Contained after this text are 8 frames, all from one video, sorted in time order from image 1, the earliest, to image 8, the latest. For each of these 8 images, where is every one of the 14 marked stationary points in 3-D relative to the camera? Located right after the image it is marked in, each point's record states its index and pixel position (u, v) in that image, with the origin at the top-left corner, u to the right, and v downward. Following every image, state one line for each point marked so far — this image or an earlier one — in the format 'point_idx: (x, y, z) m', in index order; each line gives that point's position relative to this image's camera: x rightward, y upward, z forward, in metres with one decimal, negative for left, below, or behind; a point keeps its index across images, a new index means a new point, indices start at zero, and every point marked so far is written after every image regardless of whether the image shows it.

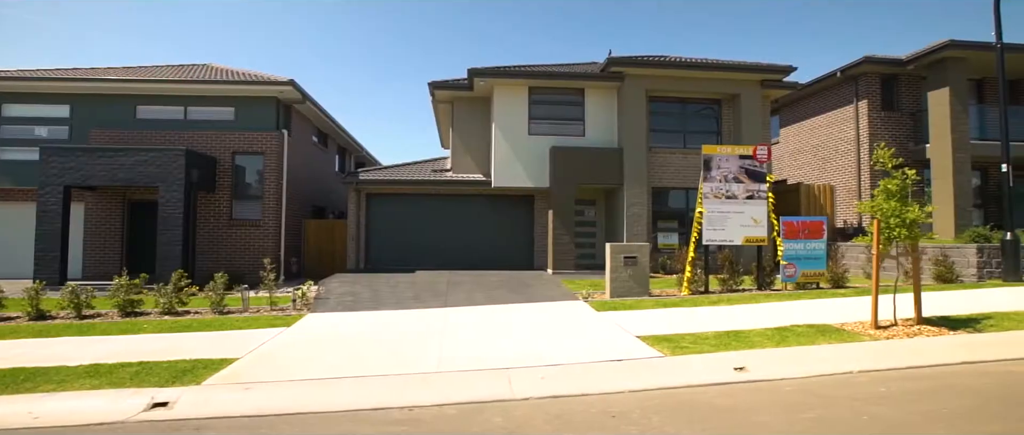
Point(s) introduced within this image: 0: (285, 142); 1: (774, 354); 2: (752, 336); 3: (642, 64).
0: (-9.5, +3.1, +19.3) m
1: (+4.3, -2.3, +7.8) m
2: (+4.4, -2.2, +8.5) m
3: (+5.4, +6.4, +18.8) m
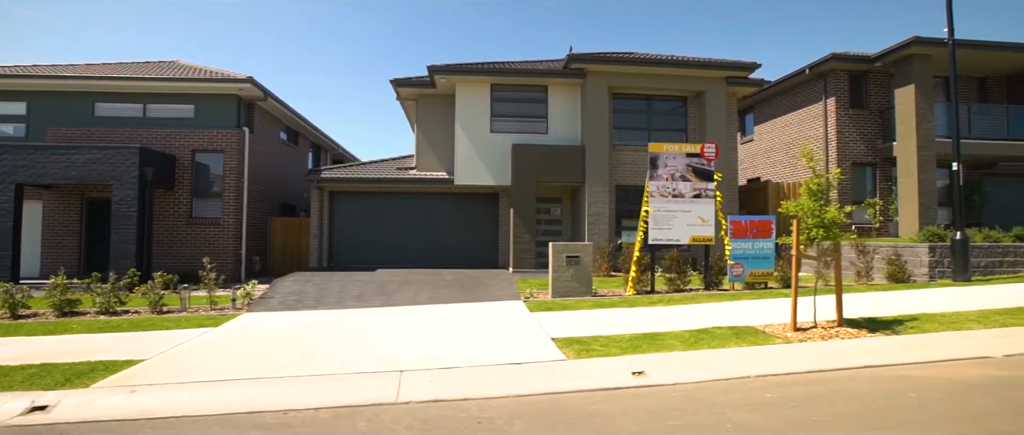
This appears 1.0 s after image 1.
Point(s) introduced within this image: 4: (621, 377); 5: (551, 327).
0: (-11.1, +3.2, +19.2) m
1: (+2.6, -2.3, +7.7) m
2: (+2.8, -2.3, +8.4) m
3: (+3.7, +6.4, +18.6) m
4: (+1.6, -2.5, +7.1) m
5: (+0.7, -2.3, +9.7) m
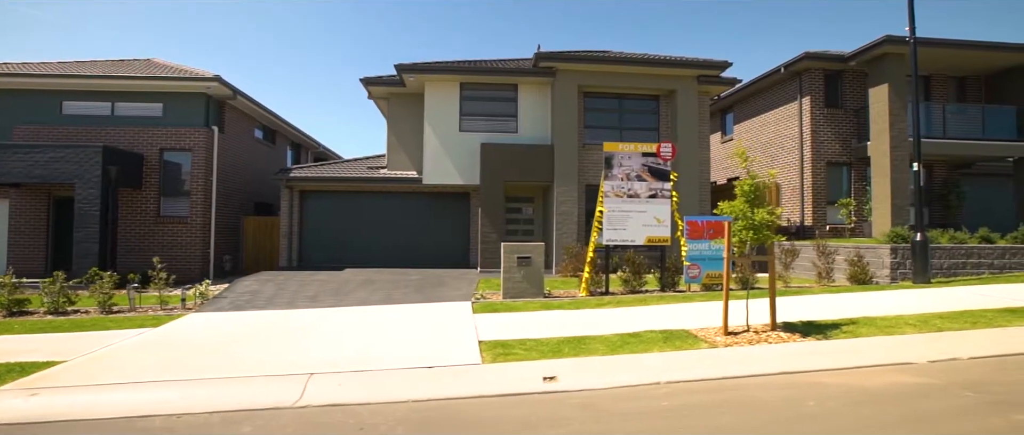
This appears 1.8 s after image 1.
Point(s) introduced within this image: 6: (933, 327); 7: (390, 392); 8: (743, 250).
0: (-12.4, +3.3, +19.1) m
1: (+1.3, -2.4, +7.6) m
2: (+1.4, -2.3, +8.3) m
3: (+2.5, +6.4, +18.5) m
4: (+0.2, -2.5, +6.9) m
5: (-0.7, -2.3, +9.6) m
6: (+8.0, -2.1, +8.6) m
7: (-1.8, -2.5, +6.6) m
8: (+4.7, -0.7, +9.3) m
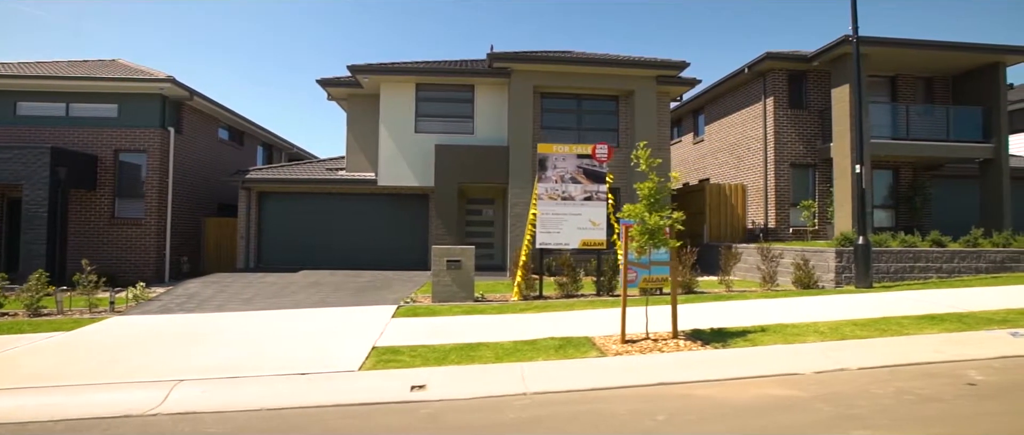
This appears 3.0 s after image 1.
0: (-14.3, +3.2, +19.1) m
1: (-0.7, -2.4, +7.4) m
2: (-0.6, -2.4, +8.1) m
3: (+0.6, +6.3, +18.3) m
4: (-1.8, -2.6, +6.8) m
5: (-2.6, -2.4, +9.5) m
6: (+6.0, -2.2, +8.4) m
7: (-3.8, -2.6, +6.5) m
8: (+2.7, -0.8, +9.1) m
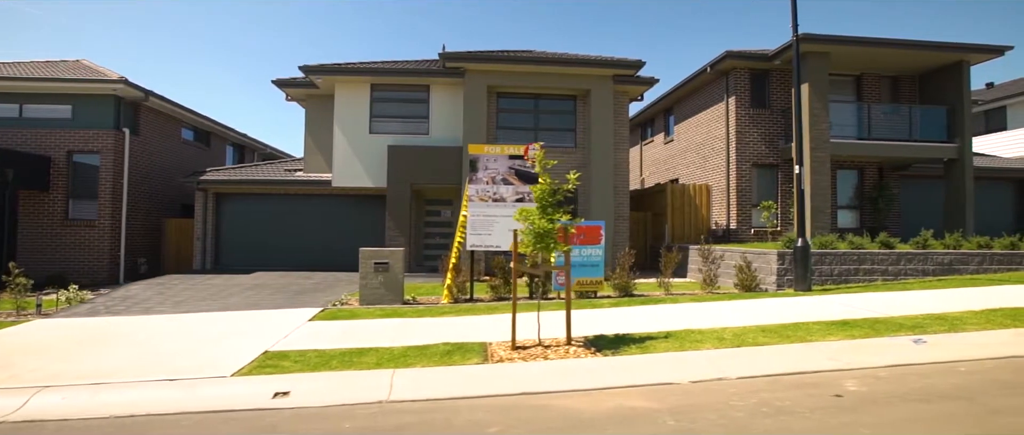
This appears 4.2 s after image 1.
0: (-16.2, +3.2, +19.1) m
1: (-2.7, -2.5, +7.2) m
2: (-2.5, -2.4, +8.0) m
3: (-1.3, +6.3, +18.1) m
4: (-3.8, -2.6, +6.6) m
5: (-4.6, -2.5, +9.3) m
6: (+4.1, -2.2, +8.1) m
7: (-5.8, -2.7, +6.4) m
8: (+0.8, -0.8, +8.9) m
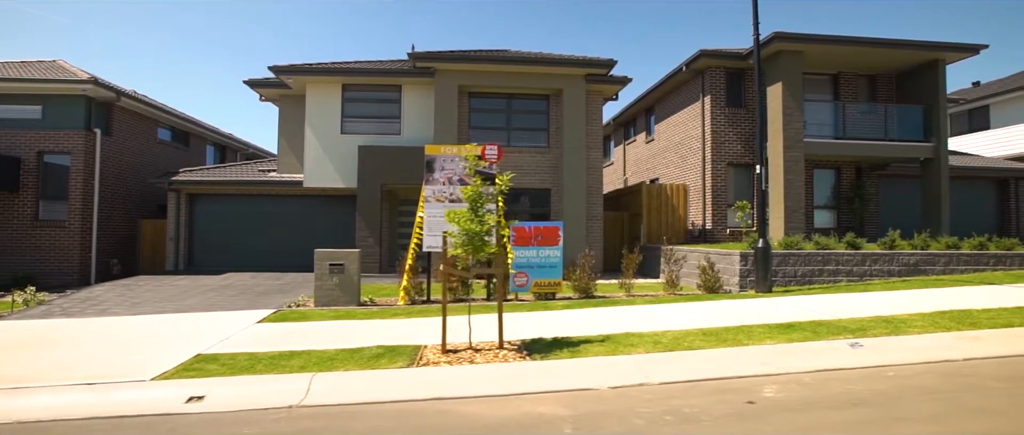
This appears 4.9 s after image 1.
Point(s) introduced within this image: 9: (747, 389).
0: (-17.3, +3.1, +19.0) m
1: (-3.9, -2.5, +7.1) m
2: (-3.7, -2.4, +7.9) m
3: (-2.4, +6.3, +18.0) m
4: (-5.0, -2.7, +6.5) m
5: (-5.8, -2.5, +9.2) m
6: (+2.9, -2.3, +8.0) m
7: (-7.0, -2.7, +6.3) m
8: (-0.4, -0.8, +8.8) m
9: (+3.2, -2.3, +6.2) m
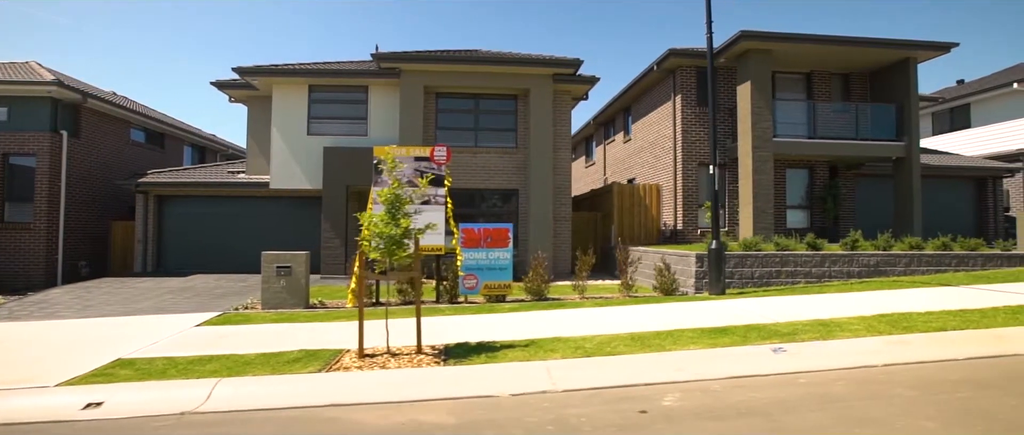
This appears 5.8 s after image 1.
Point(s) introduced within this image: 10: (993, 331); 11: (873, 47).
0: (-18.7, +3.1, +19.0) m
1: (-5.3, -2.6, +7.0) m
2: (-5.1, -2.5, +7.8) m
3: (-3.8, +6.2, +17.9) m
4: (-6.4, -2.7, +6.4) m
5: (-7.2, -2.6, +9.1) m
6: (+1.5, -2.3, +7.9) m
7: (-8.4, -2.8, +6.2) m
8: (-1.8, -0.9, +8.6) m
9: (+1.8, -2.4, +6.1) m
10: (+8.6, -2.0, +8.2) m
11: (+14.3, +6.8, +18.0) m
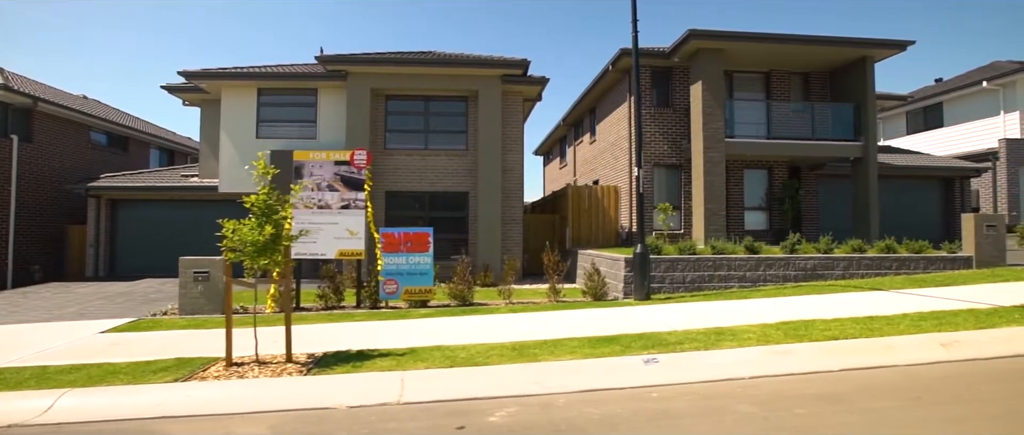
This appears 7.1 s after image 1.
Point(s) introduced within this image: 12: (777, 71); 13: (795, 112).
0: (-20.7, +2.9, +19.0) m
1: (-7.5, -2.7, +6.9) m
2: (-7.3, -2.6, +7.6) m
3: (-5.9, +6.1, +17.7) m
4: (-8.6, -2.8, +6.3) m
5: (-9.3, -2.7, +9.0) m
6: (-0.7, -2.4, +7.6) m
7: (-10.6, -2.9, +6.0) m
8: (-4.0, -1.0, +8.4) m
9: (-0.4, -2.5, +5.8) m
10: (+6.4, -2.1, +7.9) m
11: (+12.2, +6.7, +17.6) m
12: (+11.4, +6.3, +19.7) m
13: (+11.5, +4.3, +18.8) m
